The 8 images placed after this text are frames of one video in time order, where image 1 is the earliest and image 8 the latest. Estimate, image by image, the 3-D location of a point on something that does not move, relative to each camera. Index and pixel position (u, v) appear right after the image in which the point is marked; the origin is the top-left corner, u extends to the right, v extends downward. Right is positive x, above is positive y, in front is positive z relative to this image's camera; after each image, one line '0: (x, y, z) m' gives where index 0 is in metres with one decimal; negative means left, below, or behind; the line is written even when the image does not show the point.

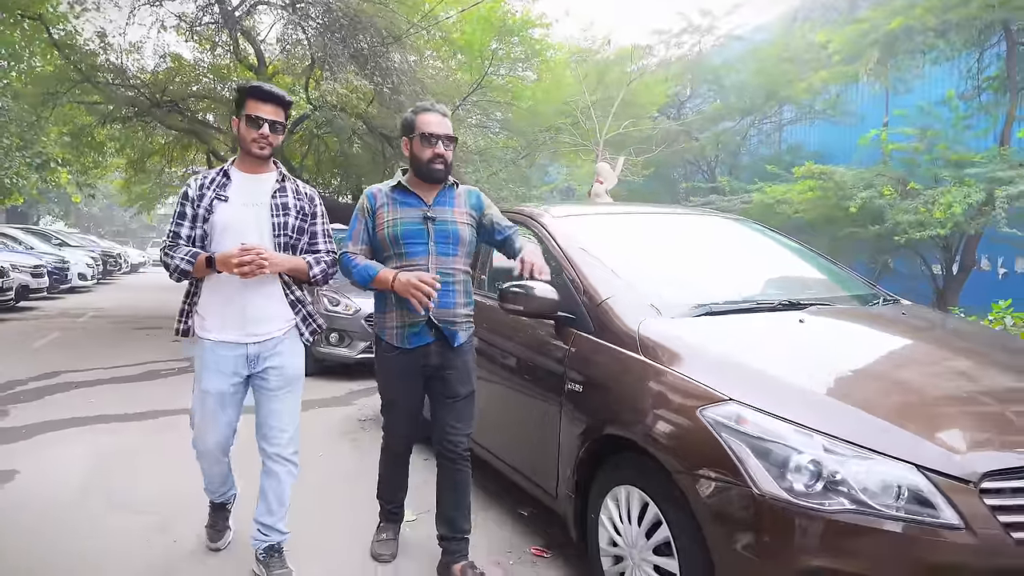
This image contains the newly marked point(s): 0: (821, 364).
0: (+0.8, -0.2, +1.9) m
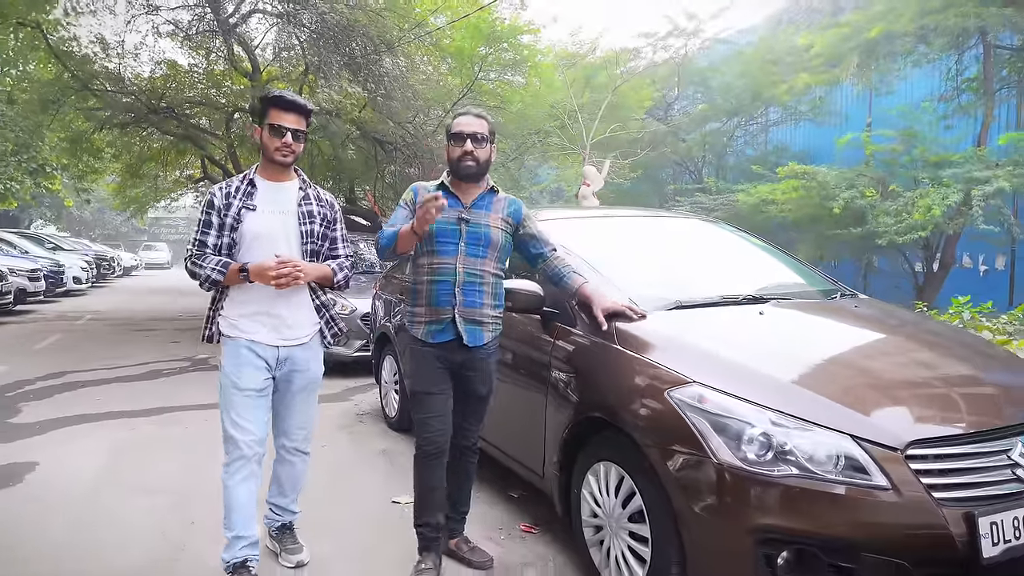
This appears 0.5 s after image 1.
0: (+0.8, -0.2, +2.1) m
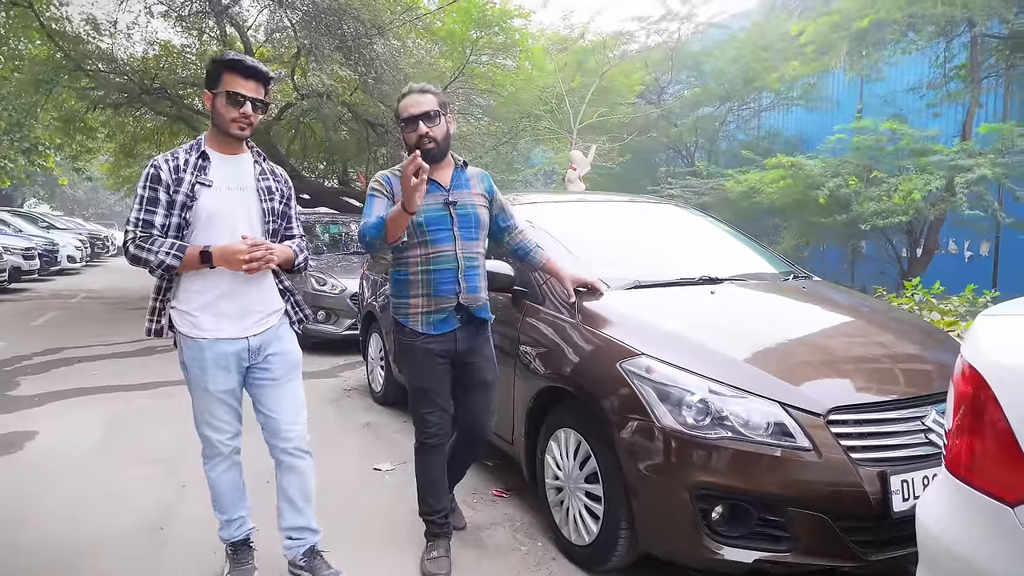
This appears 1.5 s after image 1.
0: (+0.7, -0.1, +2.3) m
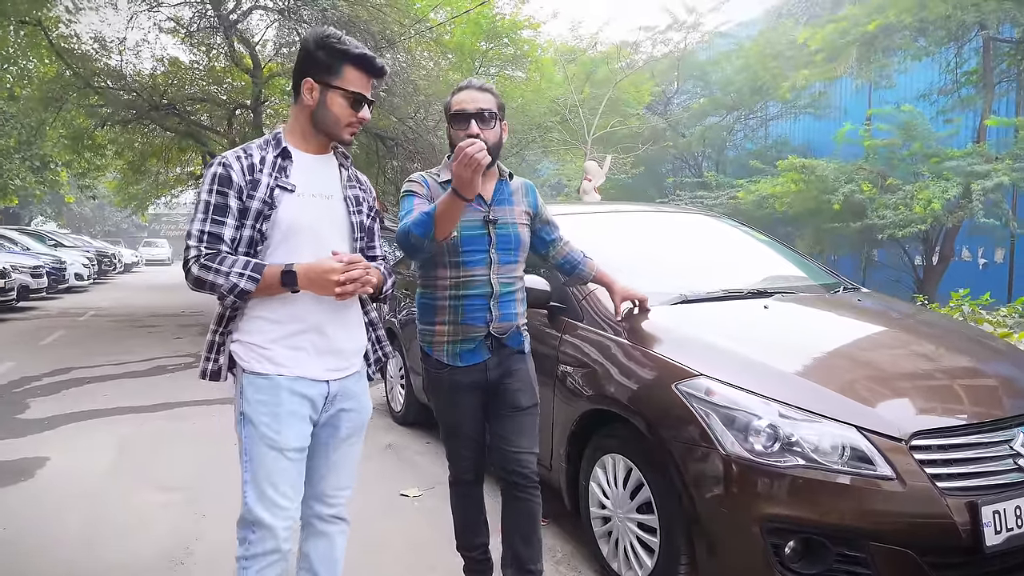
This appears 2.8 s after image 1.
0: (+0.8, -0.2, +2.2) m
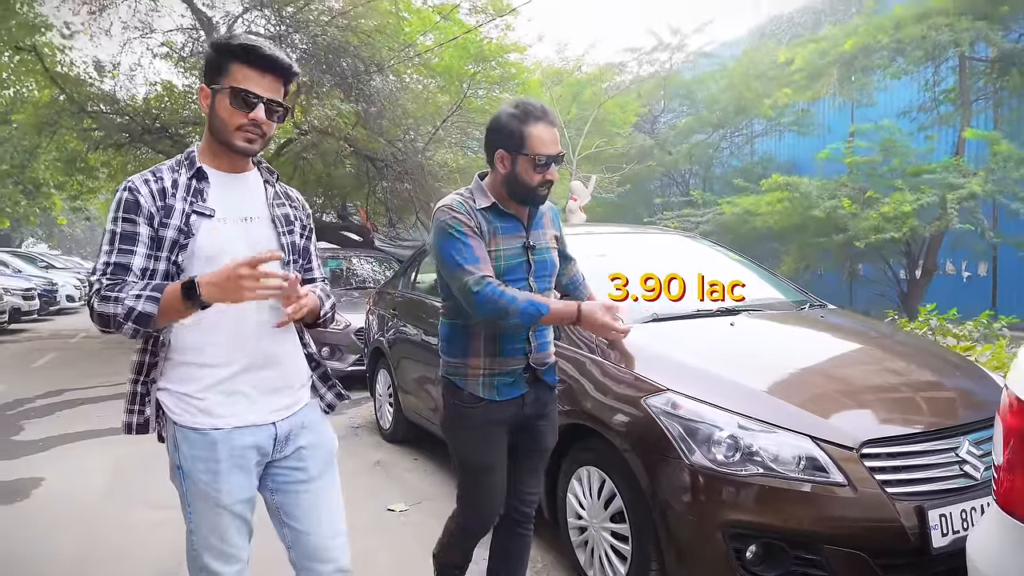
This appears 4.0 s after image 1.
0: (+0.8, -0.2, +2.3) m
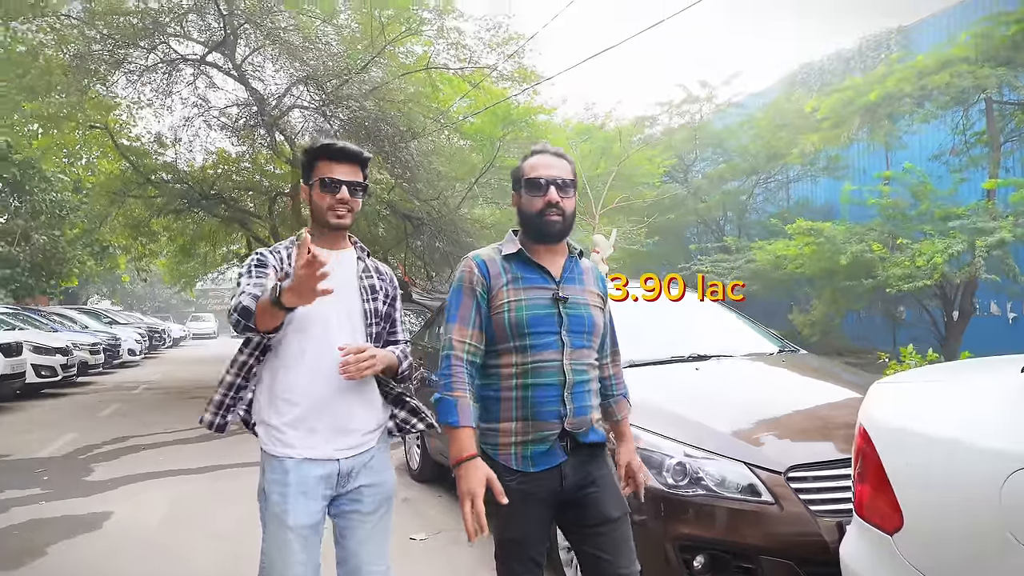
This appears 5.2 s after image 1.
0: (+0.7, -0.4, +2.7) m
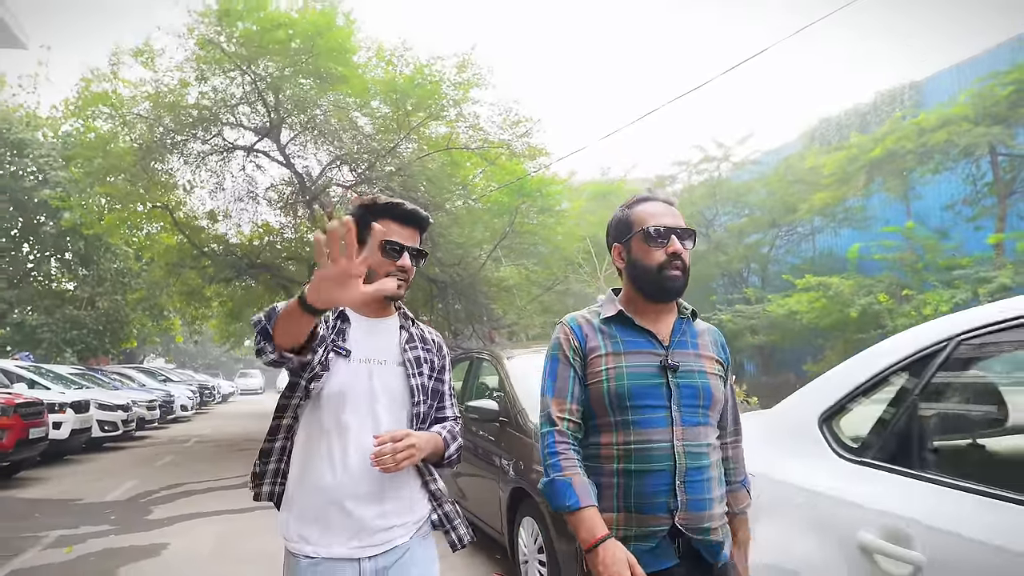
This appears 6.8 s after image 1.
0: (+0.6, -0.7, +3.4) m
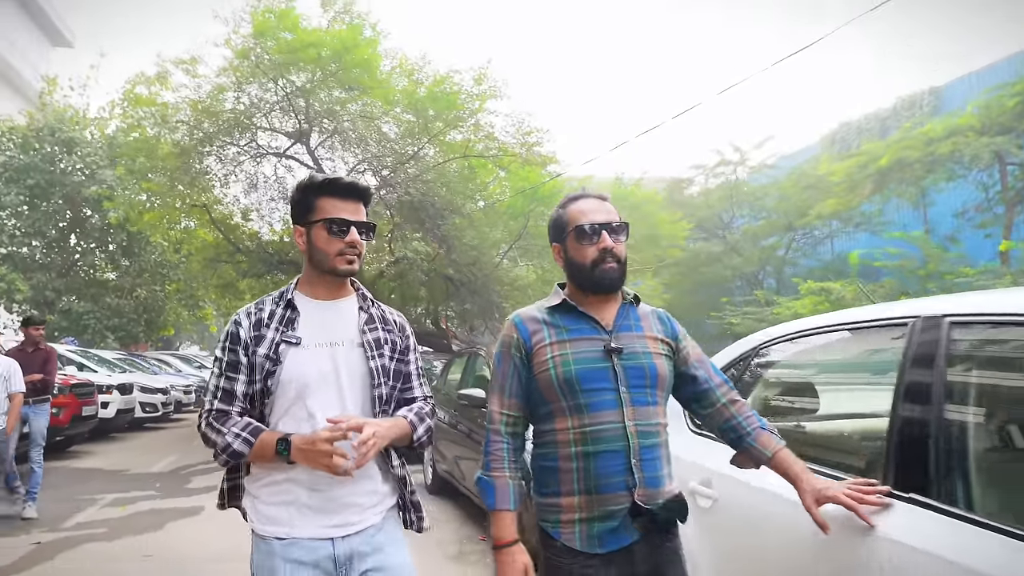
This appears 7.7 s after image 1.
0: (+0.4, -0.8, +4.0) m
